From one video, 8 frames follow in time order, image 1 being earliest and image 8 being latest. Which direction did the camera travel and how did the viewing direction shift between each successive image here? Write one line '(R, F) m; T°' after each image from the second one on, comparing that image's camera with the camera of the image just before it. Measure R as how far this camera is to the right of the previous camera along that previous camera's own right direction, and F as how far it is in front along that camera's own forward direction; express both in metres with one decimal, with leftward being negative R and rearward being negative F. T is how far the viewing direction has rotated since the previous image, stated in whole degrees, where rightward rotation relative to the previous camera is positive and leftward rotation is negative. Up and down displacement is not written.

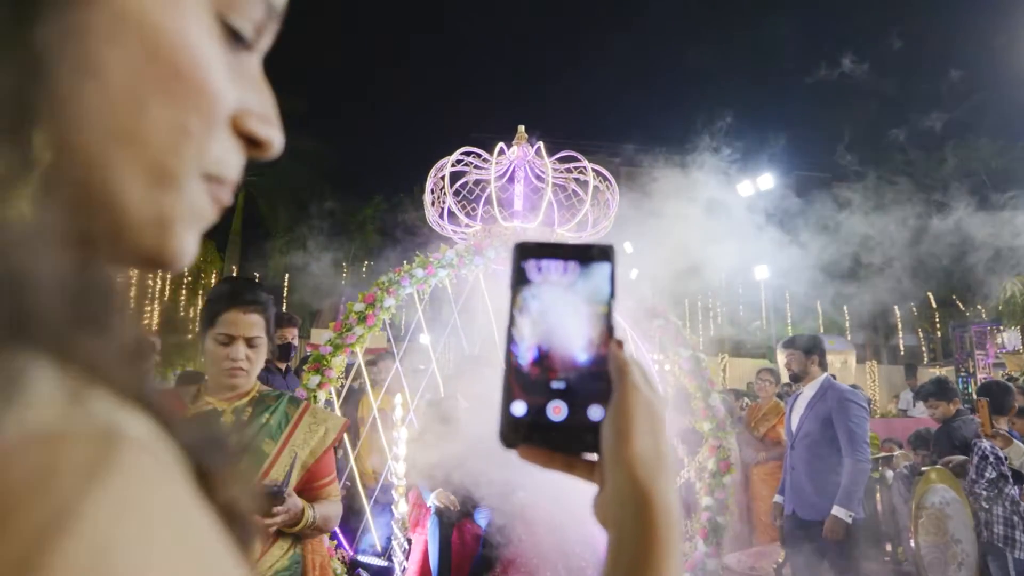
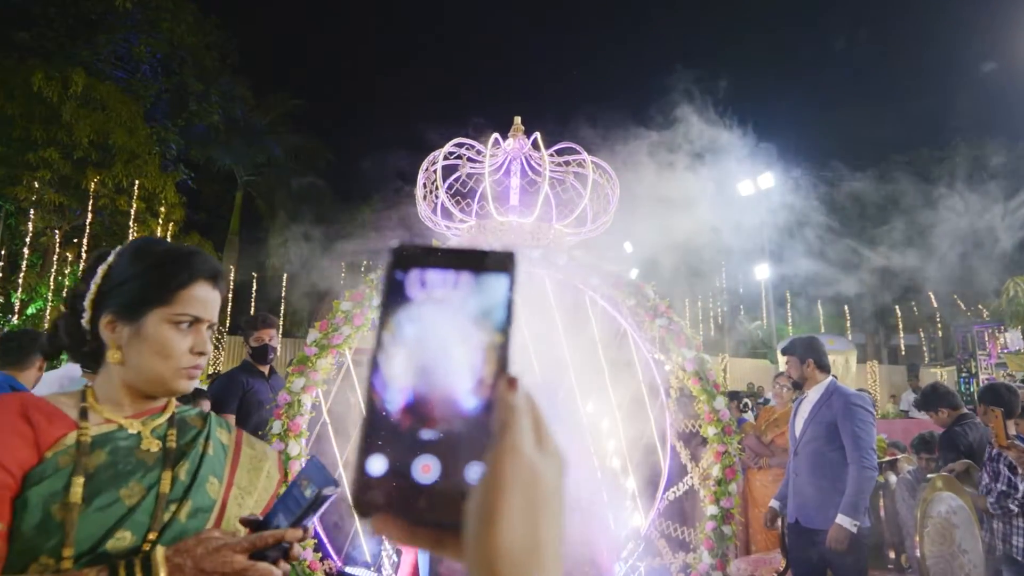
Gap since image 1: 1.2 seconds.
(0.0, +0.2) m; 0°
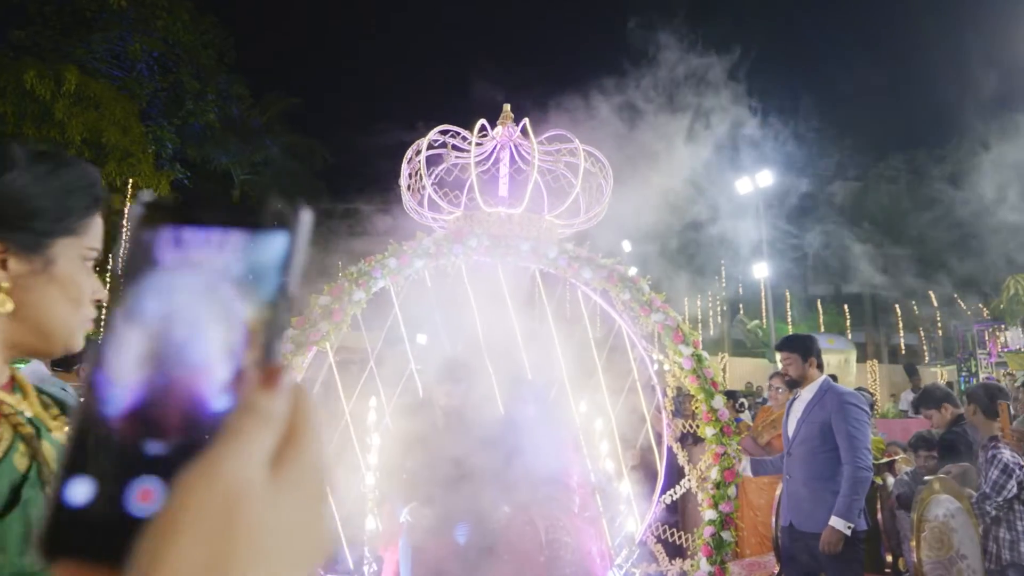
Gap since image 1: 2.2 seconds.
(+0.1, +0.2) m; 0°
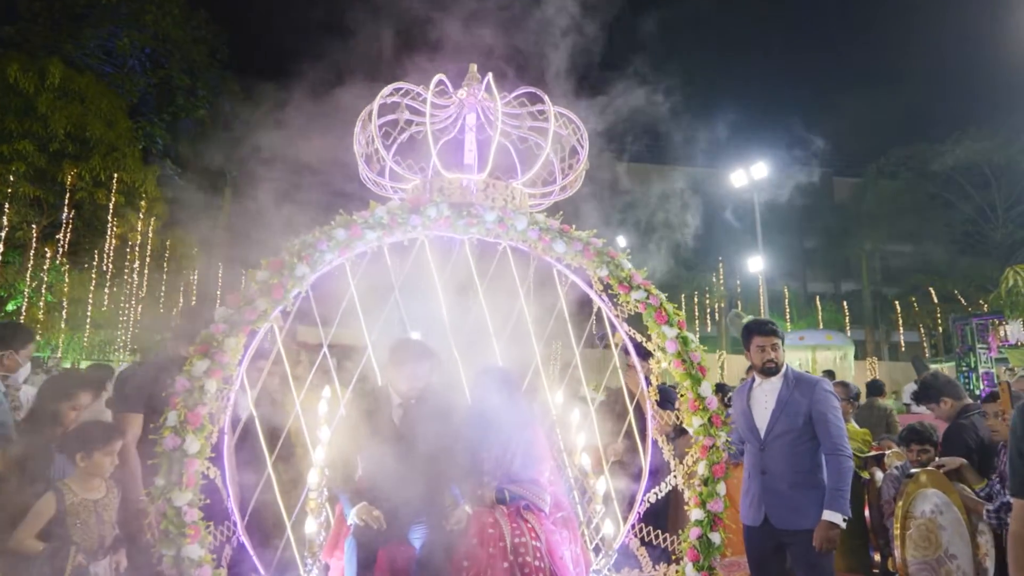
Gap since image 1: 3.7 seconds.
(+0.2, +0.5) m; 0°
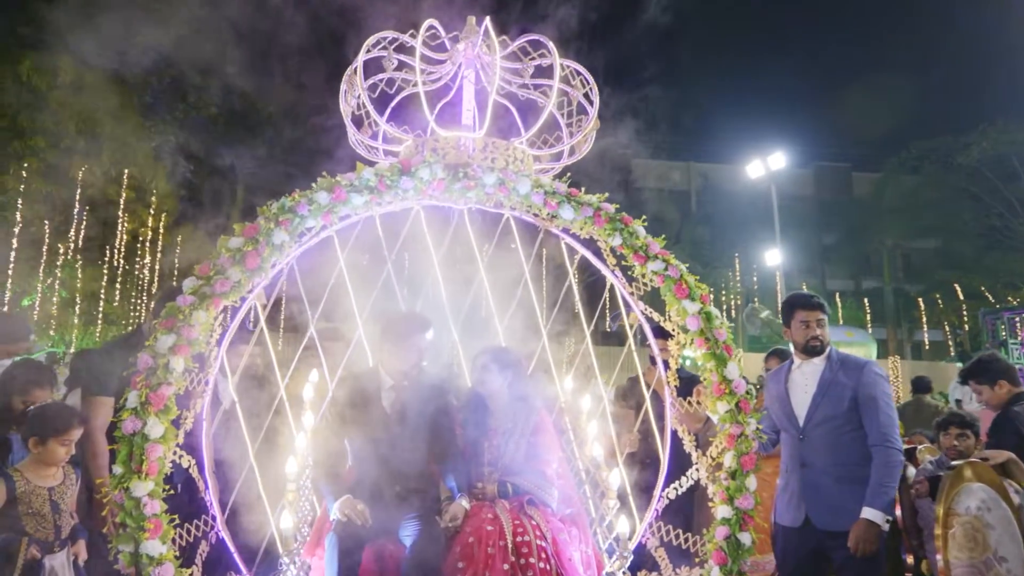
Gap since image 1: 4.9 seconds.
(+0.1, +0.4) m; -1°
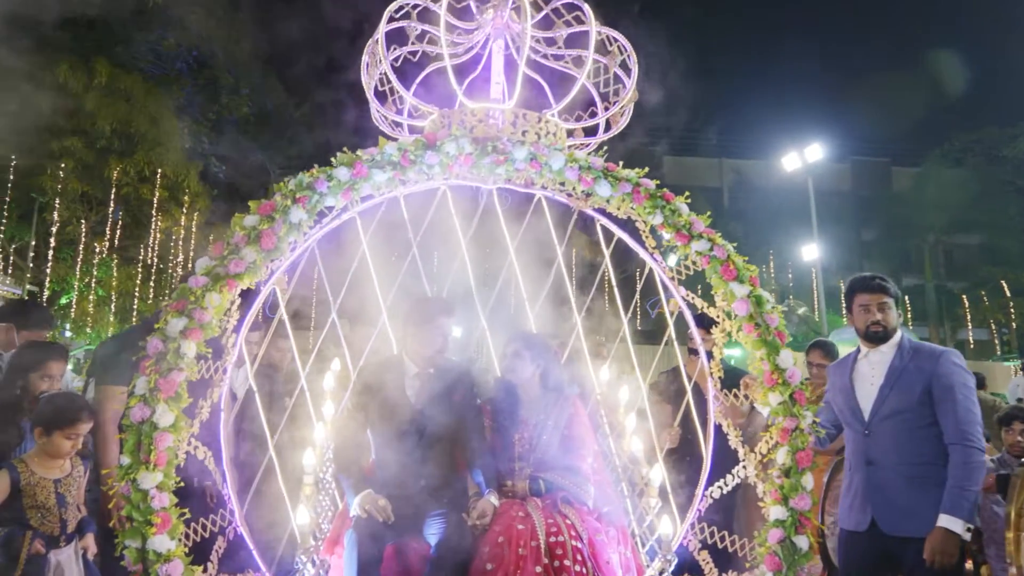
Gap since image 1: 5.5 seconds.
(0.0, +0.3) m; -2°
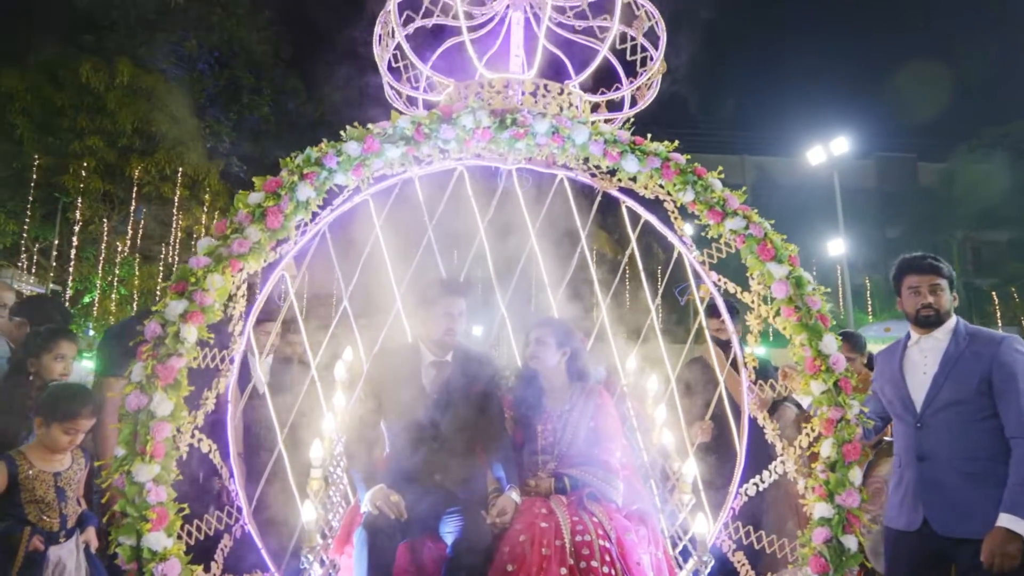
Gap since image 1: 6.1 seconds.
(0.0, +0.2) m; -2°
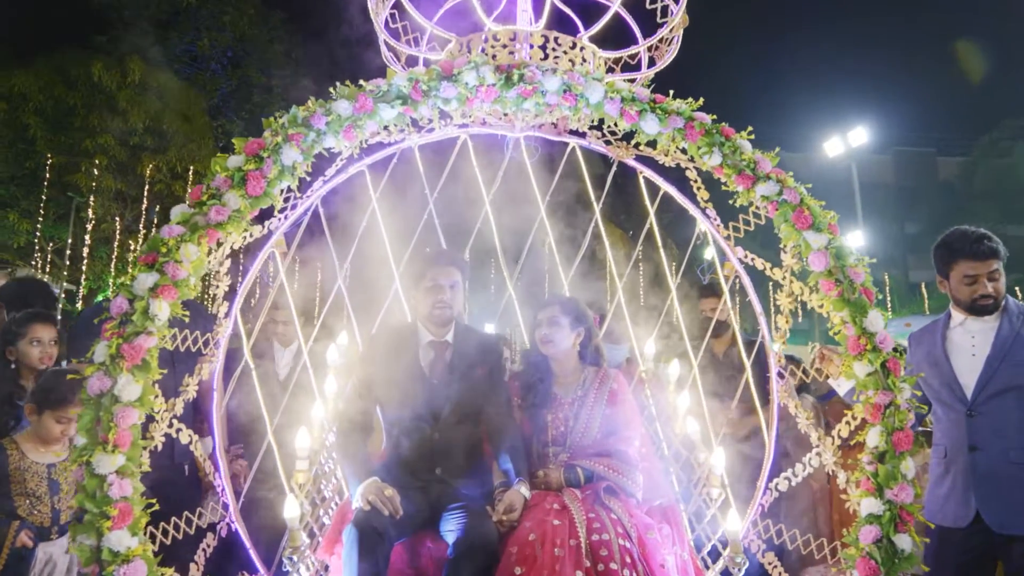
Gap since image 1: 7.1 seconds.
(0.0, +0.3) m; -1°
